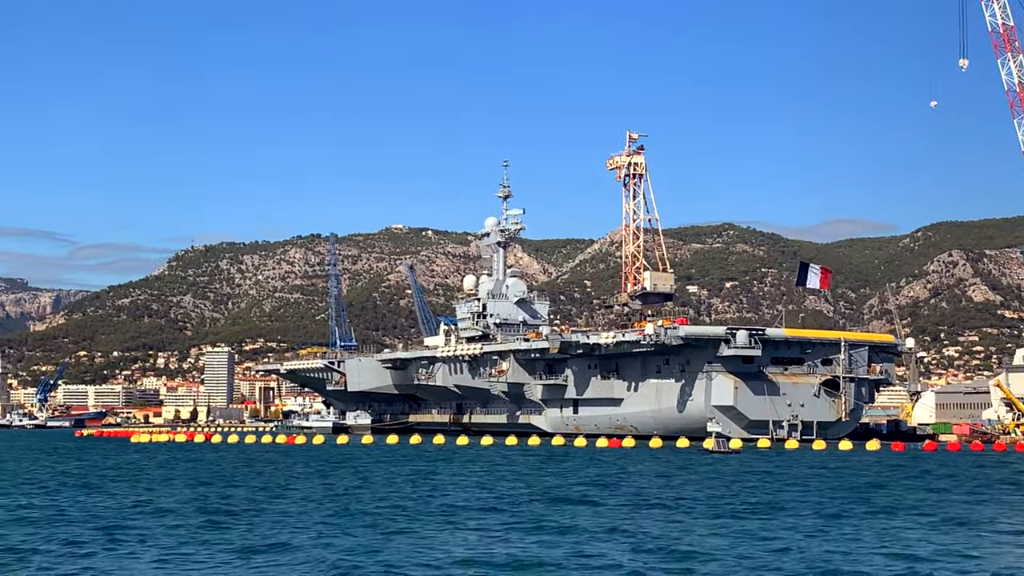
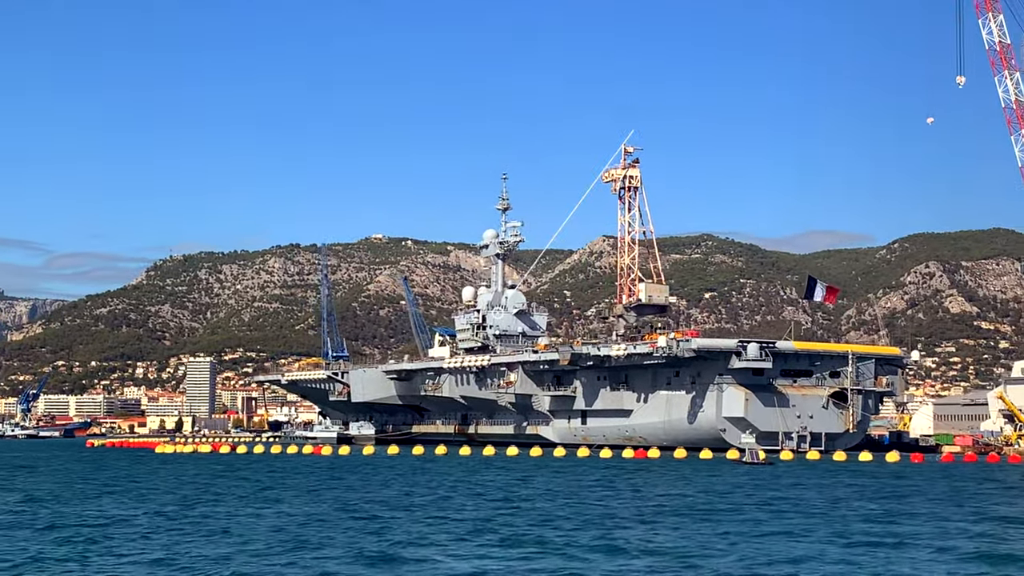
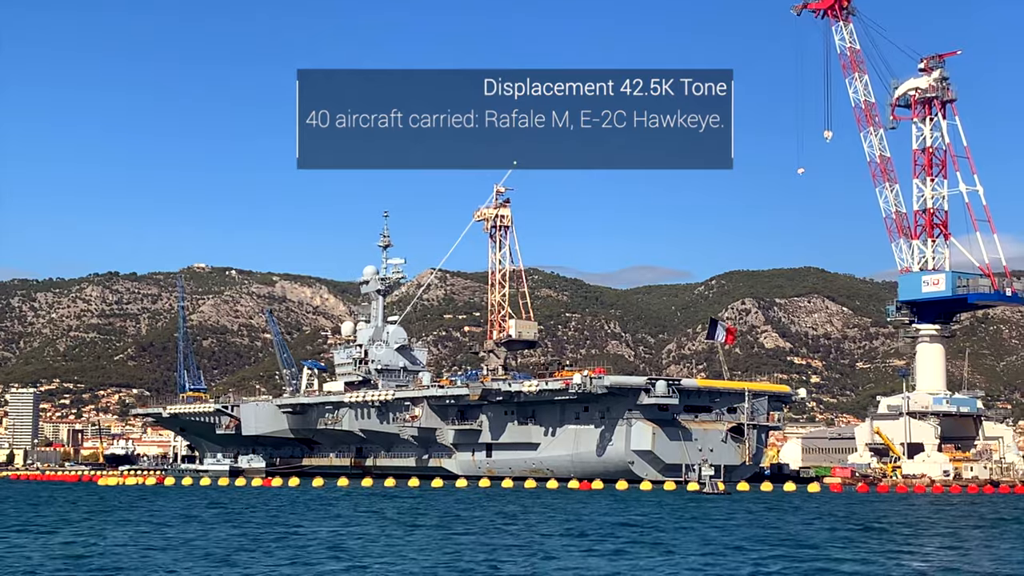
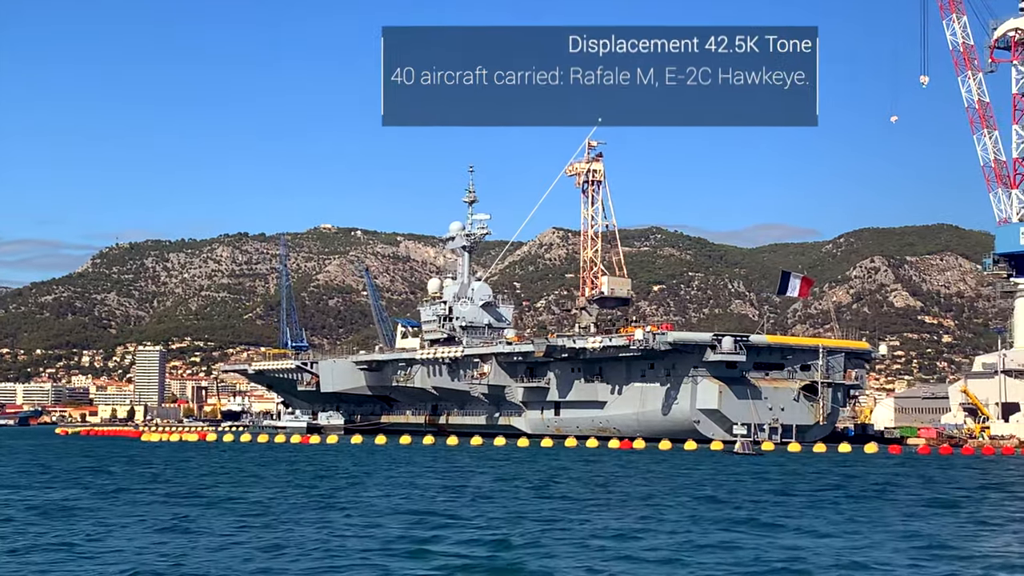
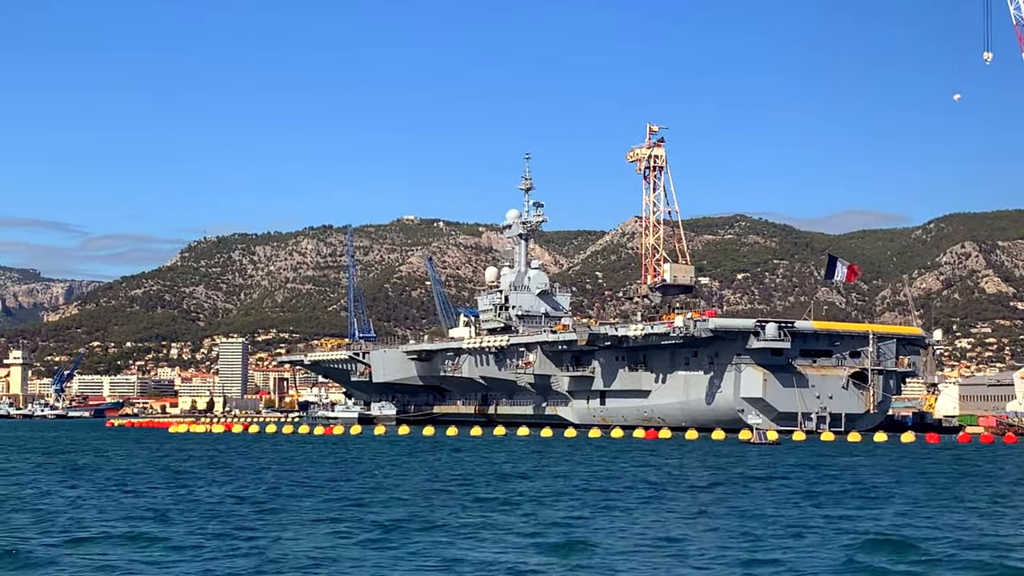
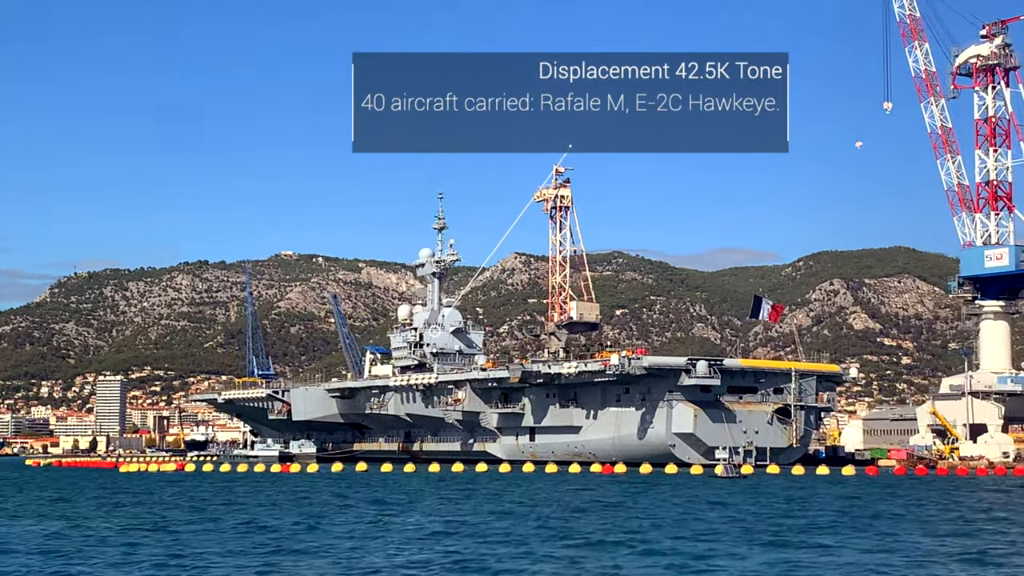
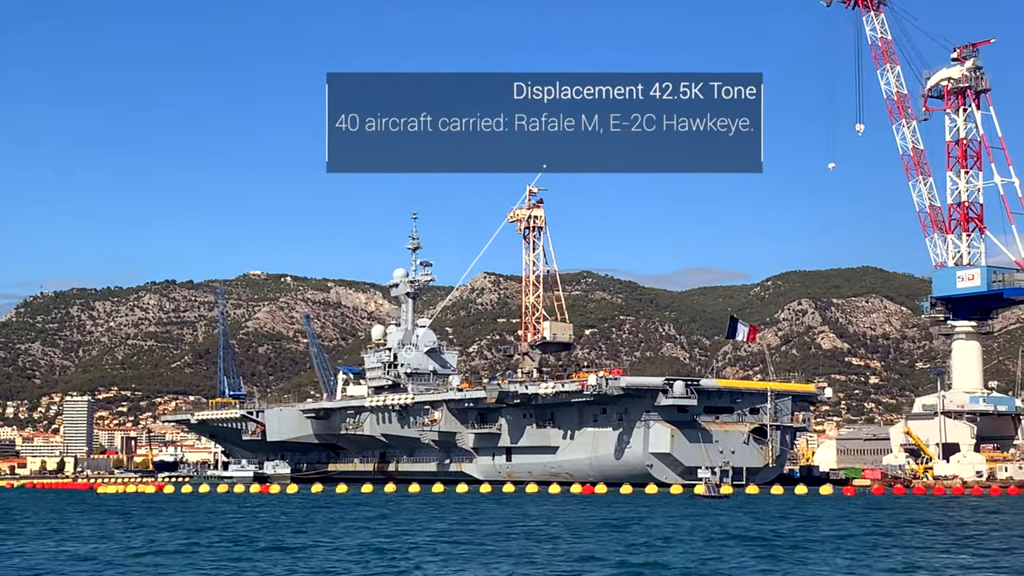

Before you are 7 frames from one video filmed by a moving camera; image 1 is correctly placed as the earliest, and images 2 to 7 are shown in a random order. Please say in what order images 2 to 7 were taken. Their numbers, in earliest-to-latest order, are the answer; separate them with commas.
5, 2, 4, 6, 7, 3
